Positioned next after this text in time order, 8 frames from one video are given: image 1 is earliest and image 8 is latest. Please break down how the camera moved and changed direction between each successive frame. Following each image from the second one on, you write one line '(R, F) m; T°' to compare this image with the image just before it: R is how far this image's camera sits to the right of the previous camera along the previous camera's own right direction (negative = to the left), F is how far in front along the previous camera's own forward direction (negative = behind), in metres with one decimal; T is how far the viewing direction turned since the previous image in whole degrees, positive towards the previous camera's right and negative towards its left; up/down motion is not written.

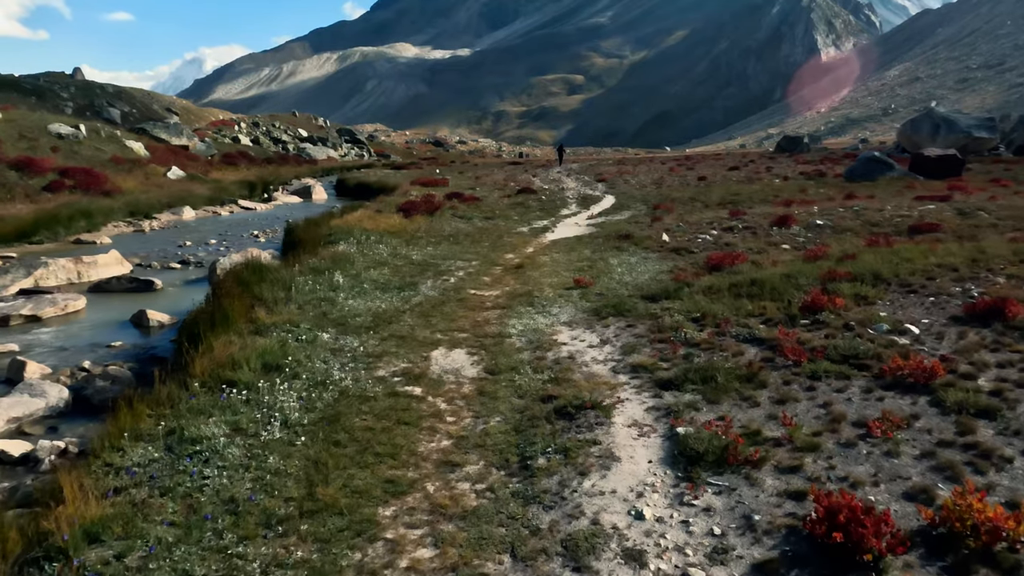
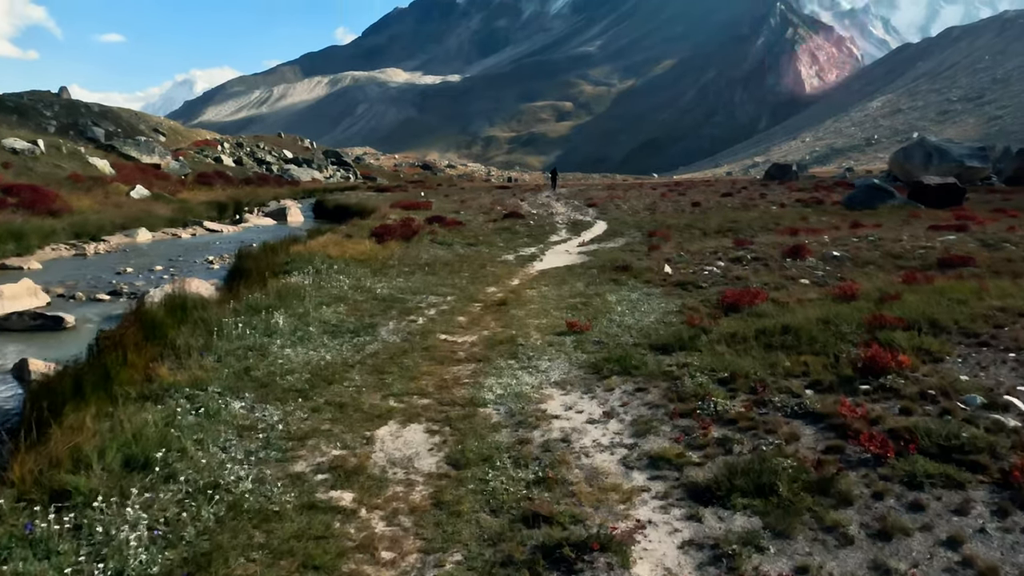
(+0.2, +3.2) m; +1°
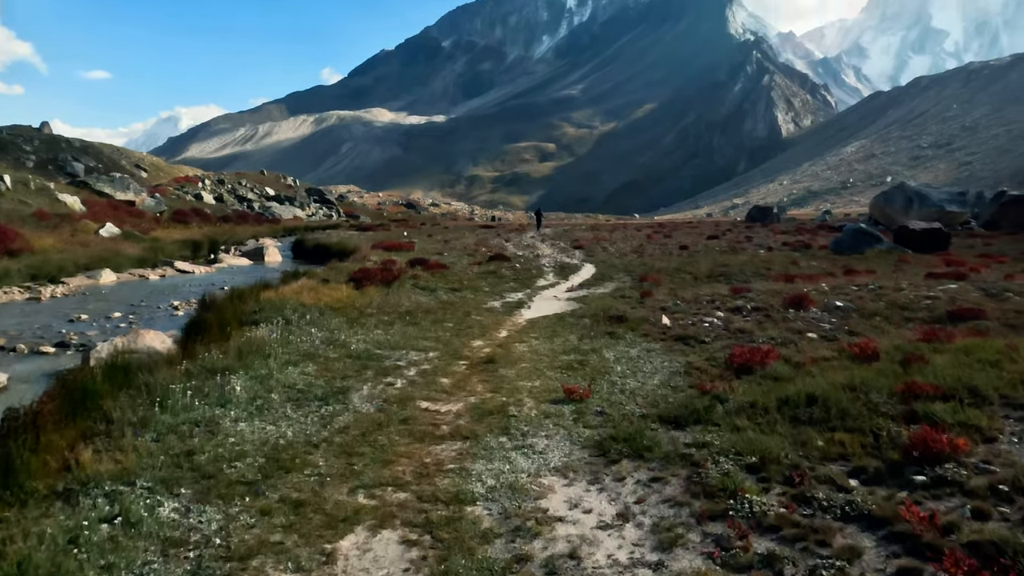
(-0.2, +1.6) m; +1°
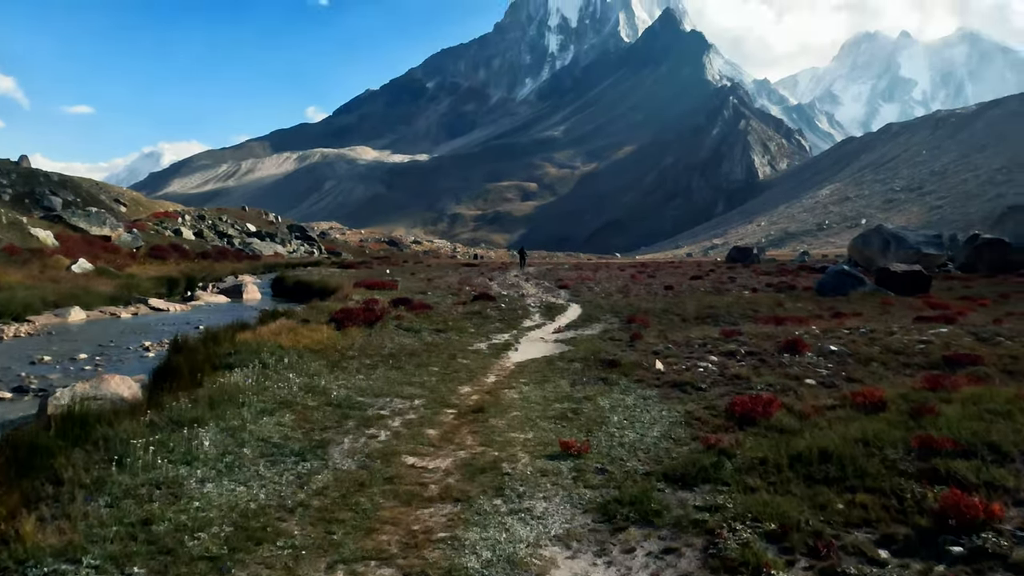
(-0.2, +0.8) m; +2°
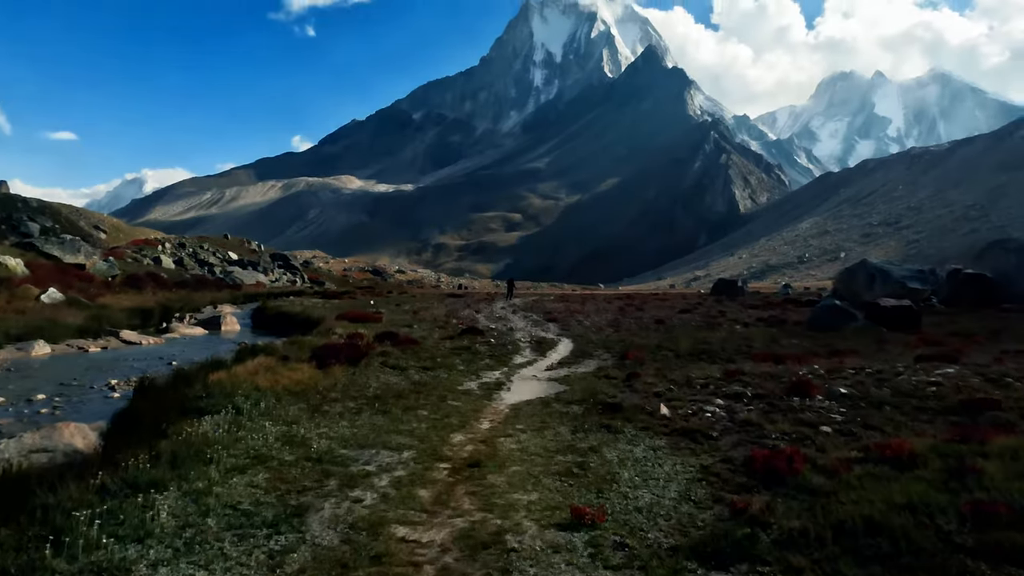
(-0.4, +1.3) m; +1°
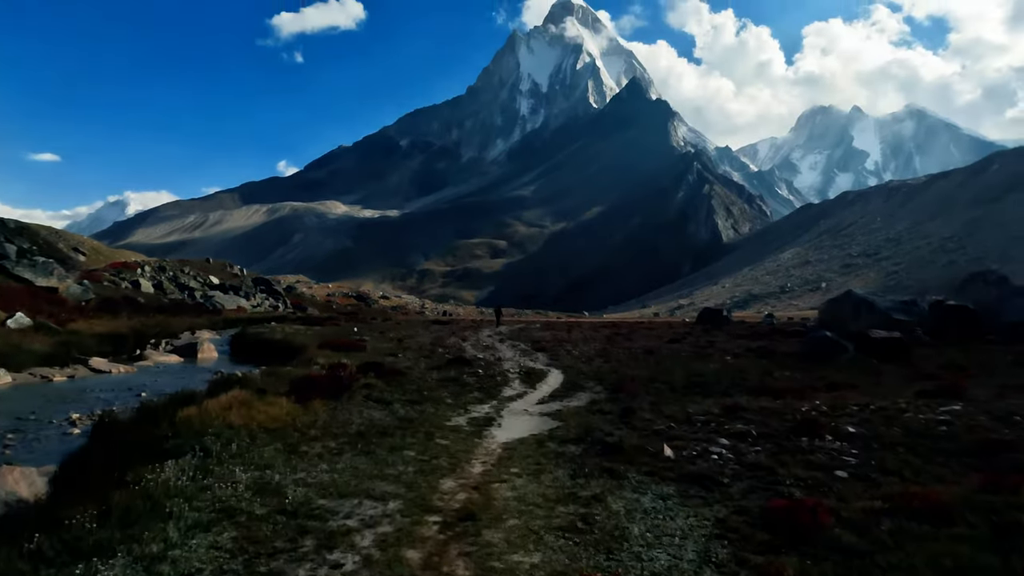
(-0.3, +1.2) m; +1°
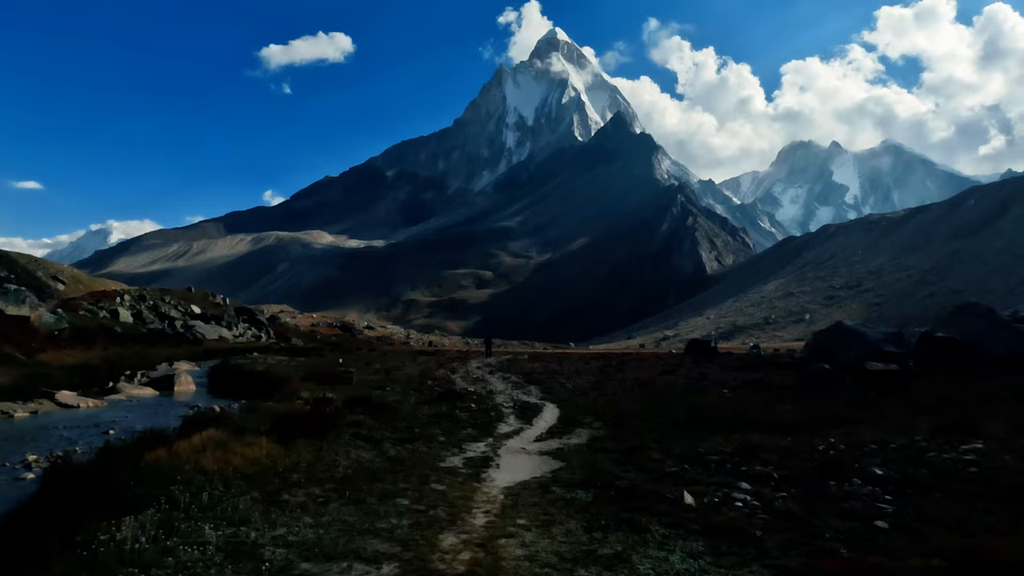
(-0.5, +1.6) m; +1°
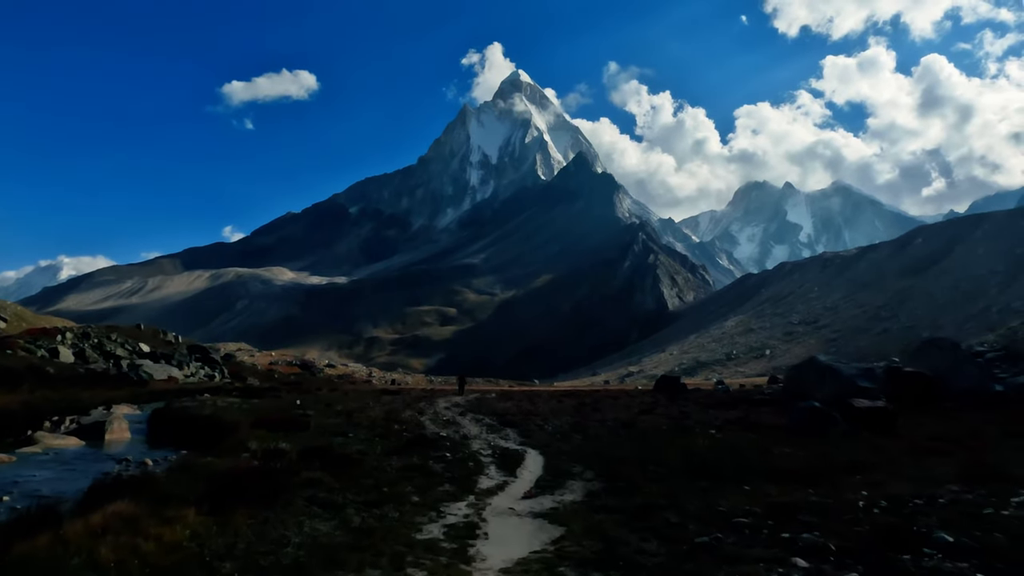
(-0.8, +3.9) m; +3°
